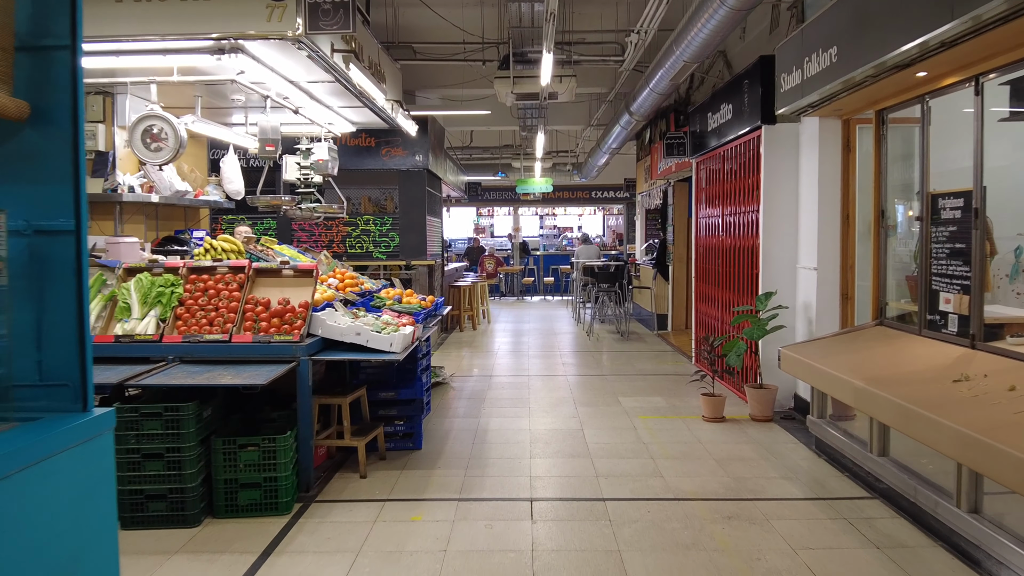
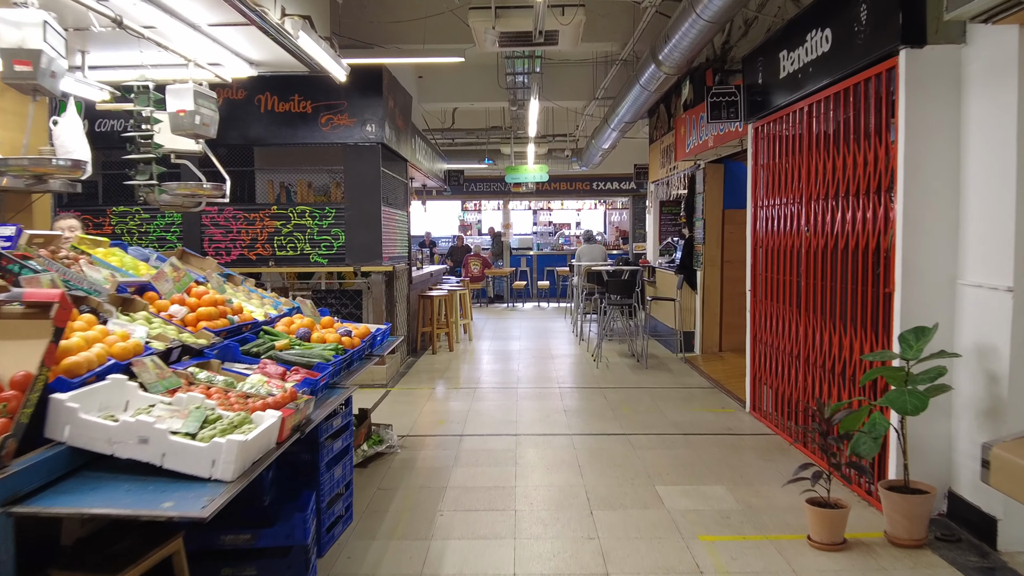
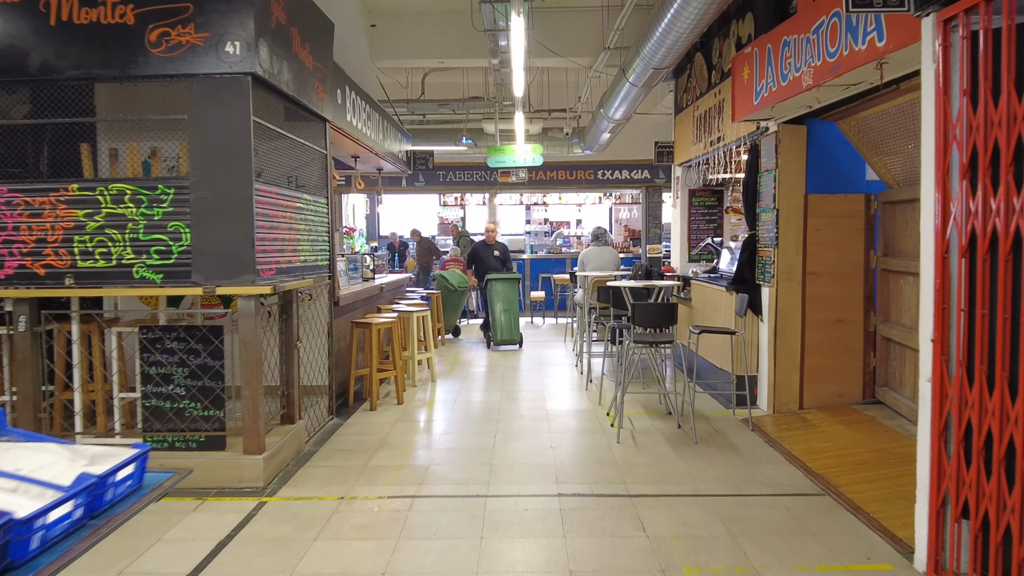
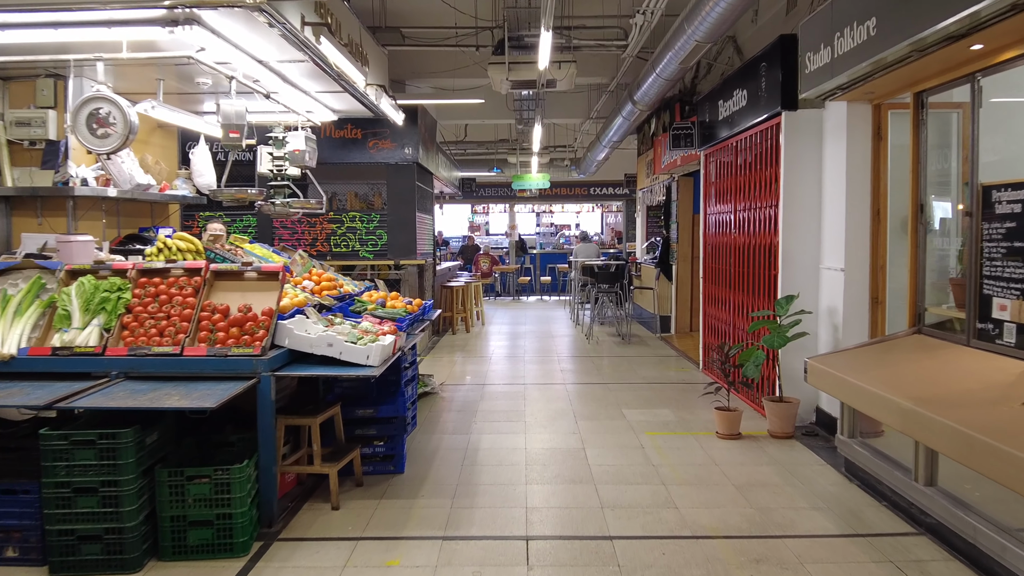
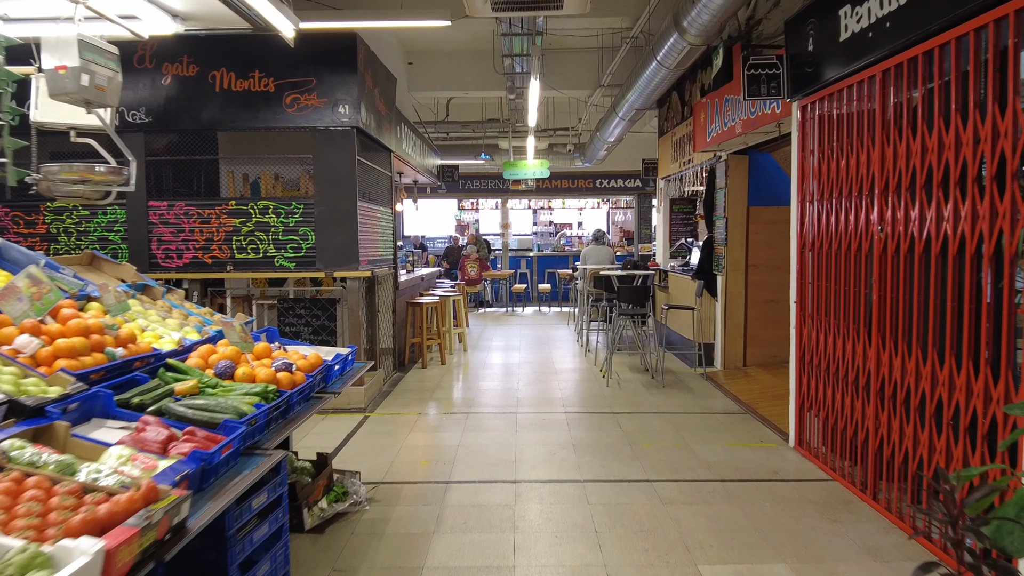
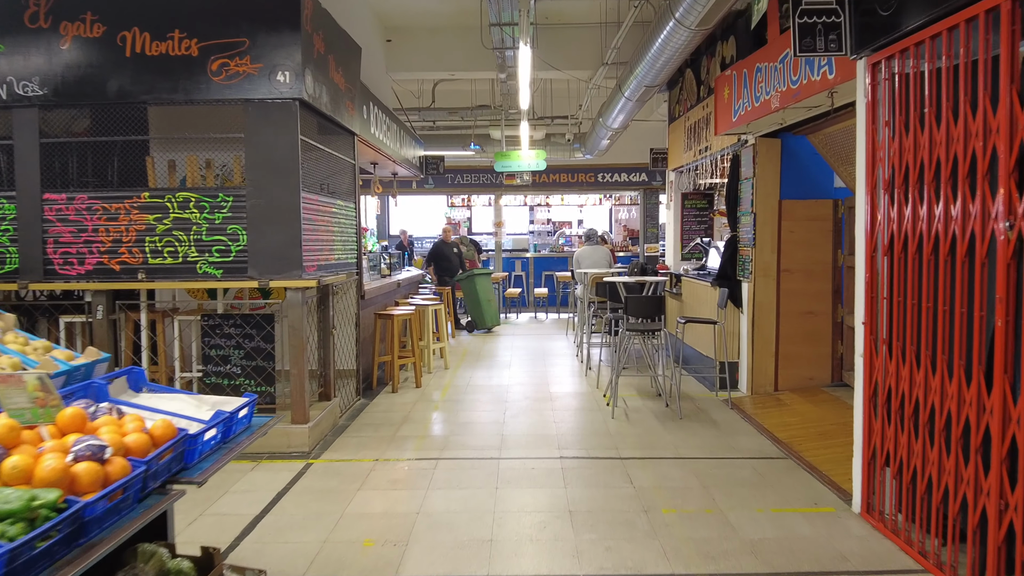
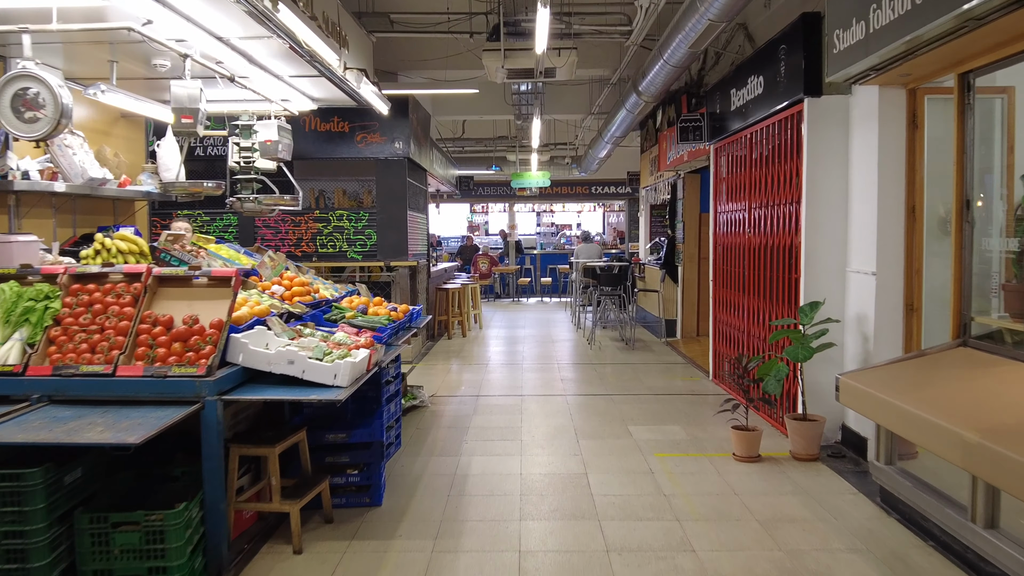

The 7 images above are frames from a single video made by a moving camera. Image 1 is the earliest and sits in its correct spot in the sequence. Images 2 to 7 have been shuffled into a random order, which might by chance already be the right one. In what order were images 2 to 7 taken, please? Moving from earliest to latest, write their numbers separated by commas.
4, 7, 2, 5, 6, 3
